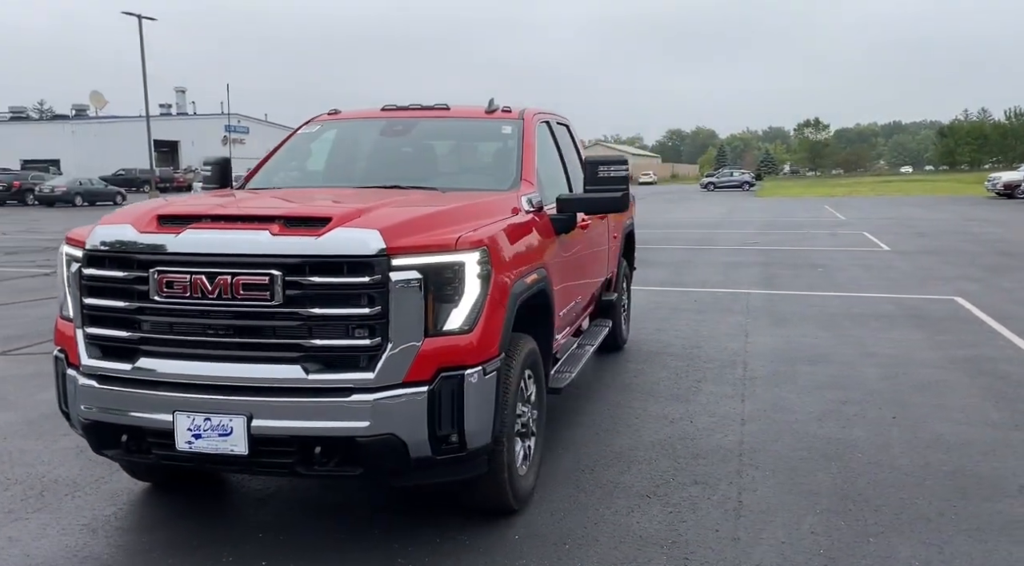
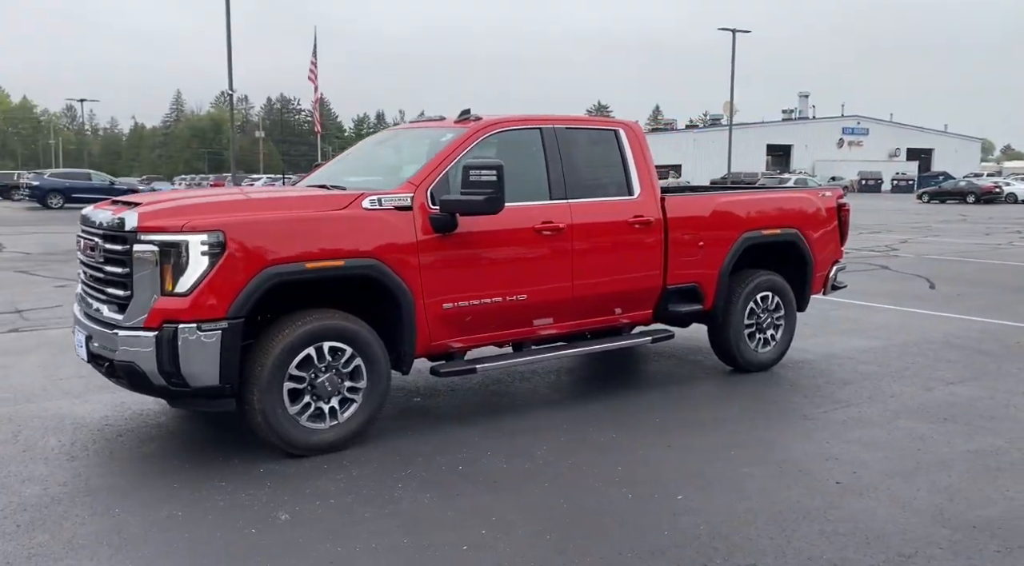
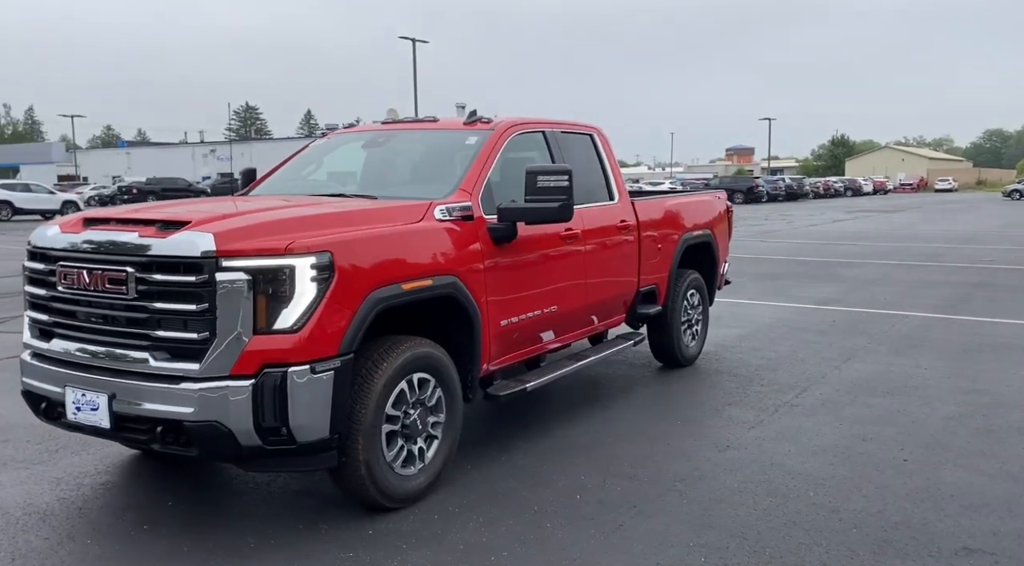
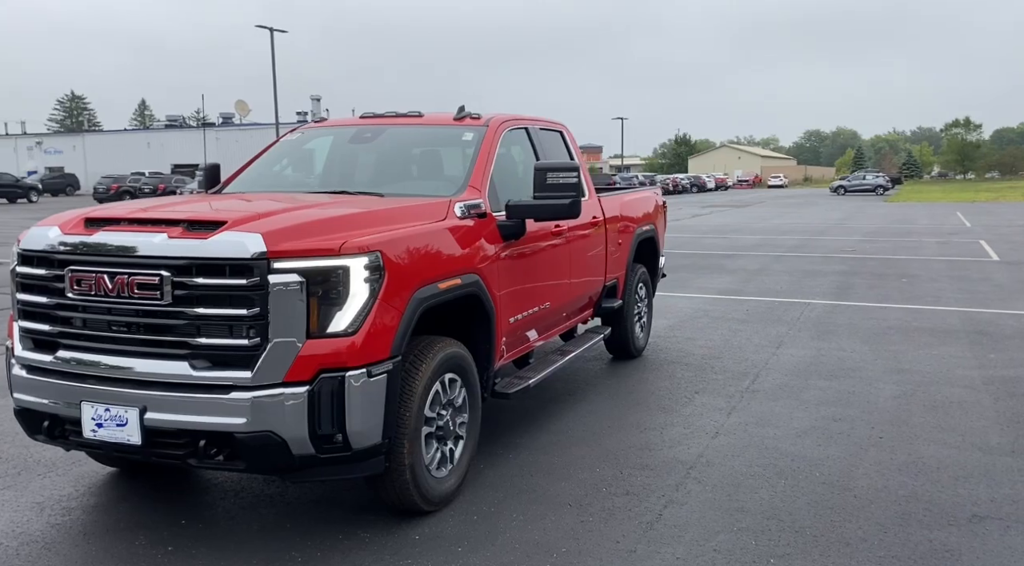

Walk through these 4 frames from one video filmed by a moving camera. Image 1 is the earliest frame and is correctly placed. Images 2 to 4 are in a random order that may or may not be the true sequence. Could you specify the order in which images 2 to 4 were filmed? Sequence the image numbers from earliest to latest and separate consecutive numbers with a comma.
4, 3, 2
